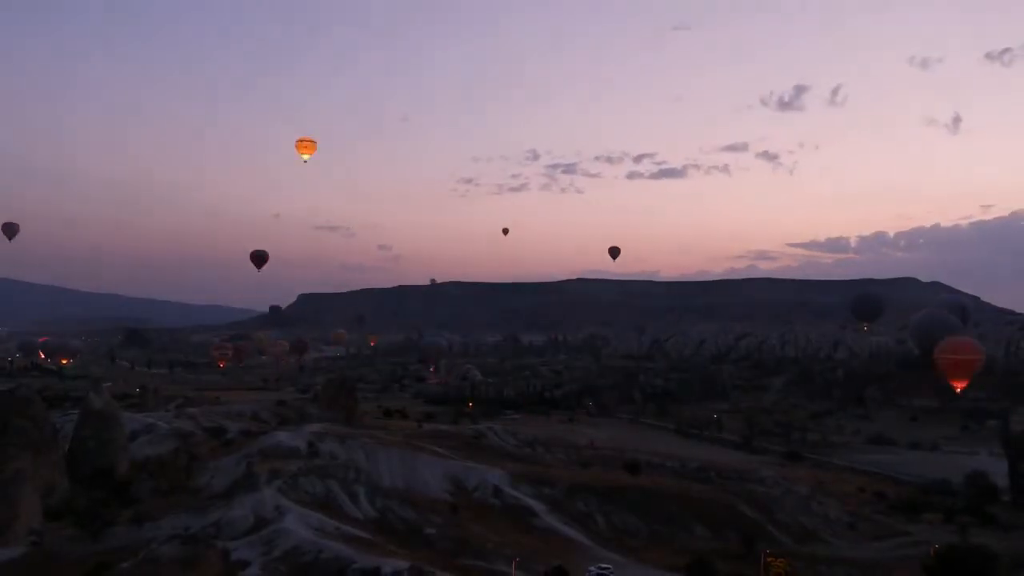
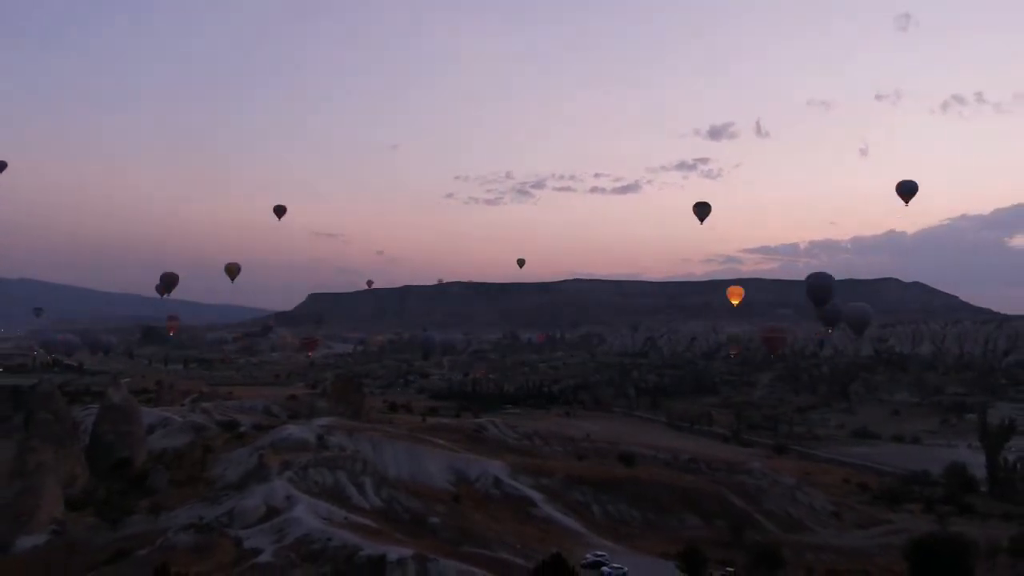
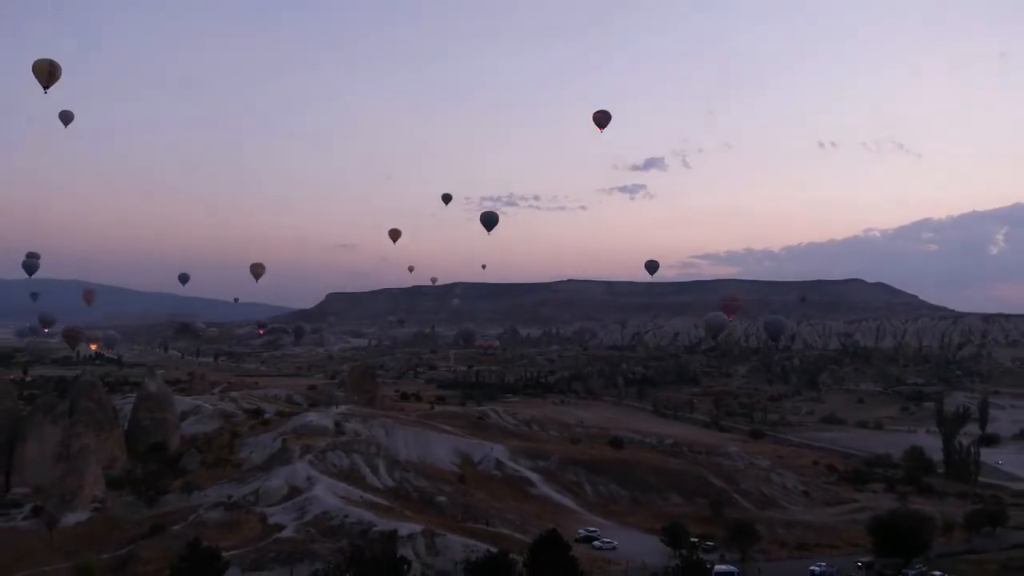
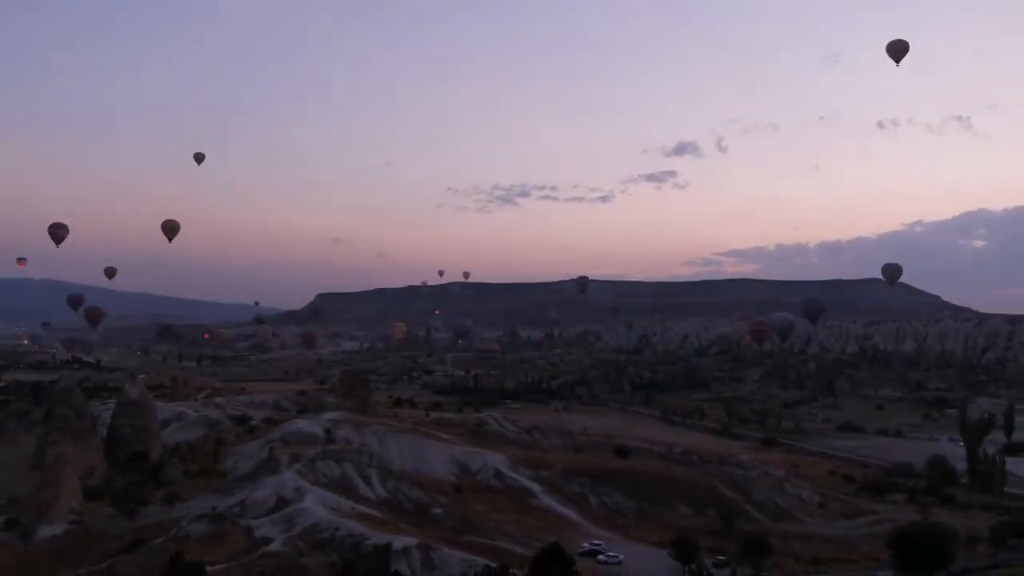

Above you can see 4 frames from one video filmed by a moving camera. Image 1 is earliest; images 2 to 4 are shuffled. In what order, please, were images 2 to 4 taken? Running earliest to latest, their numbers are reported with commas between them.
2, 4, 3
